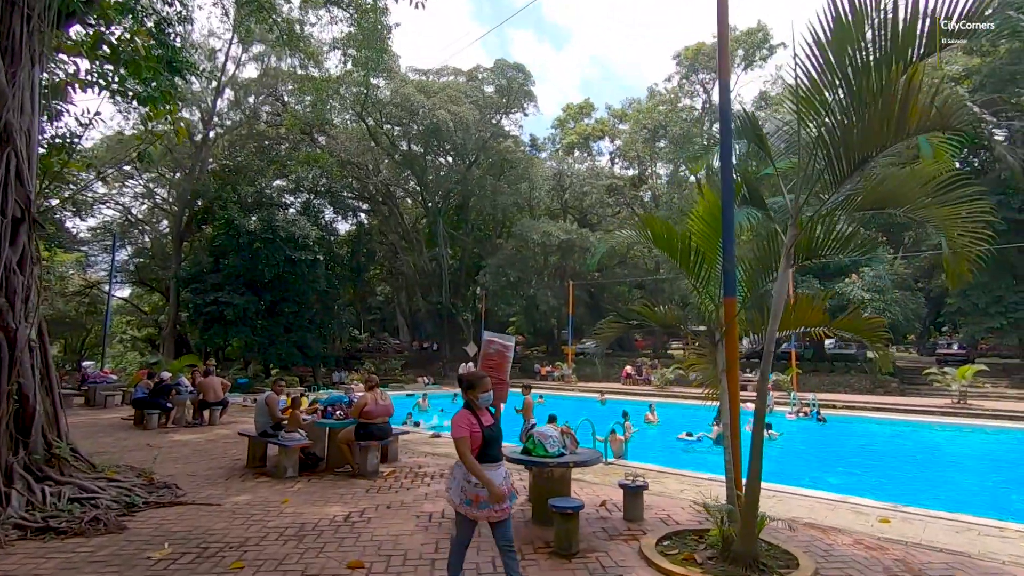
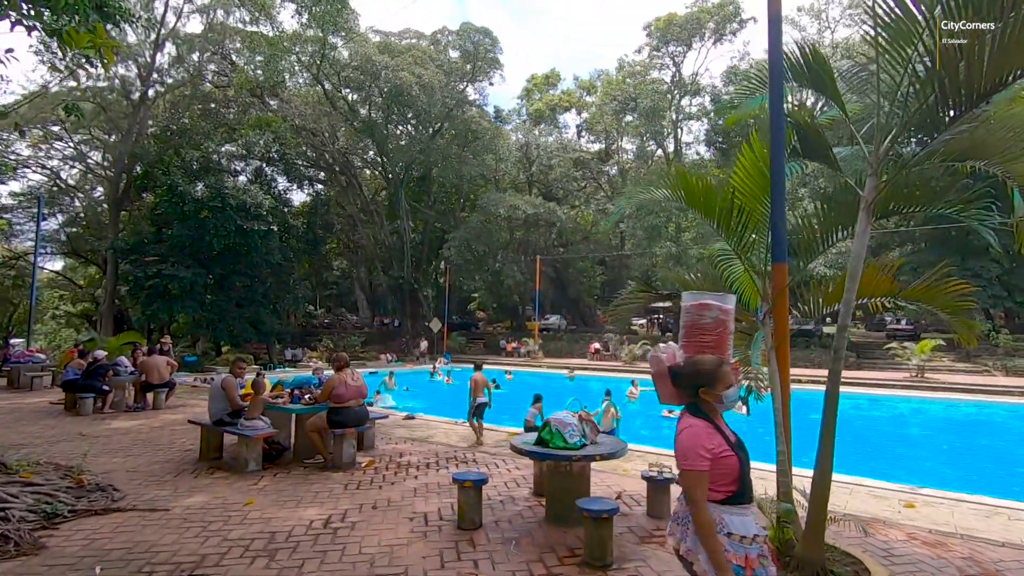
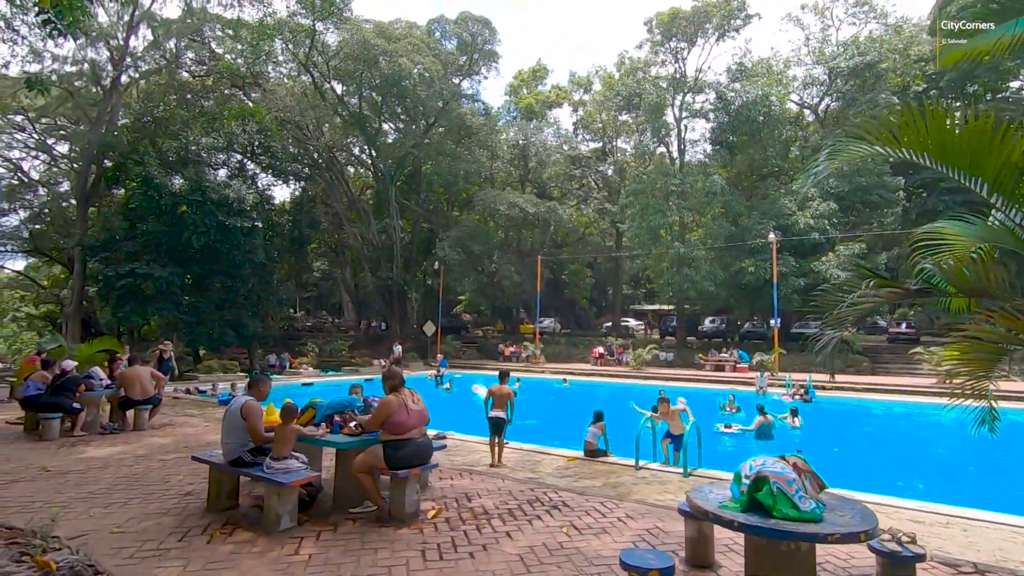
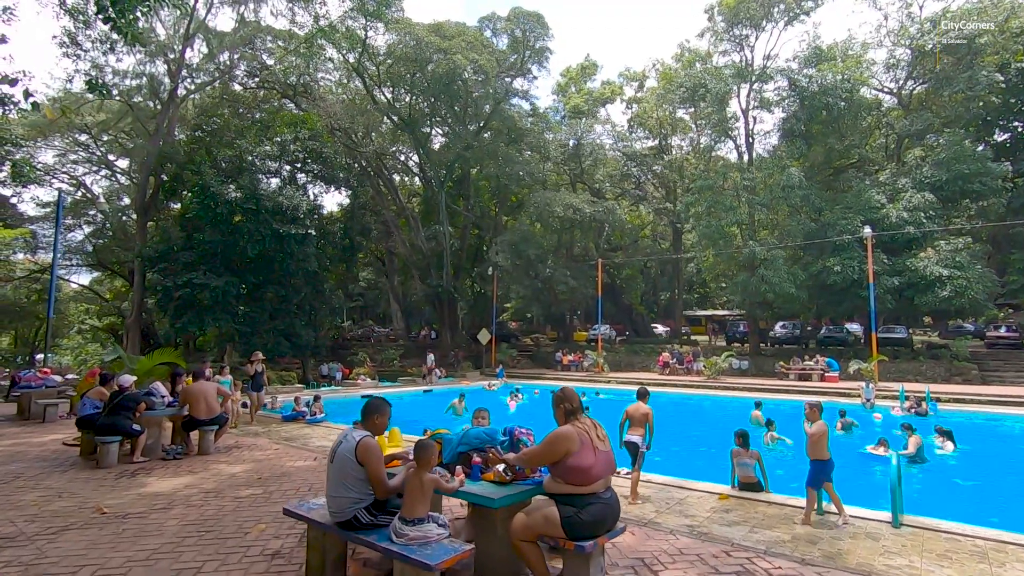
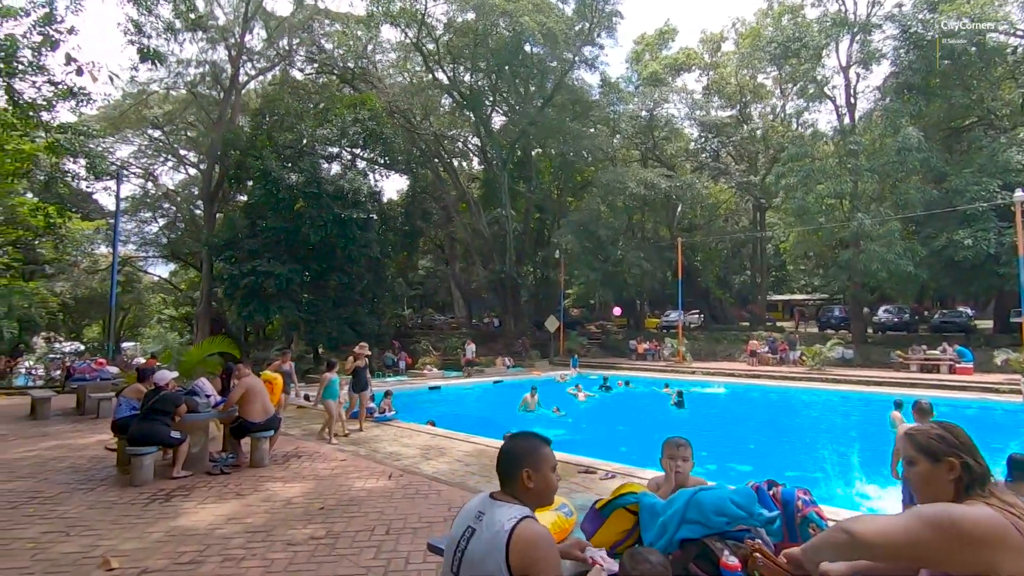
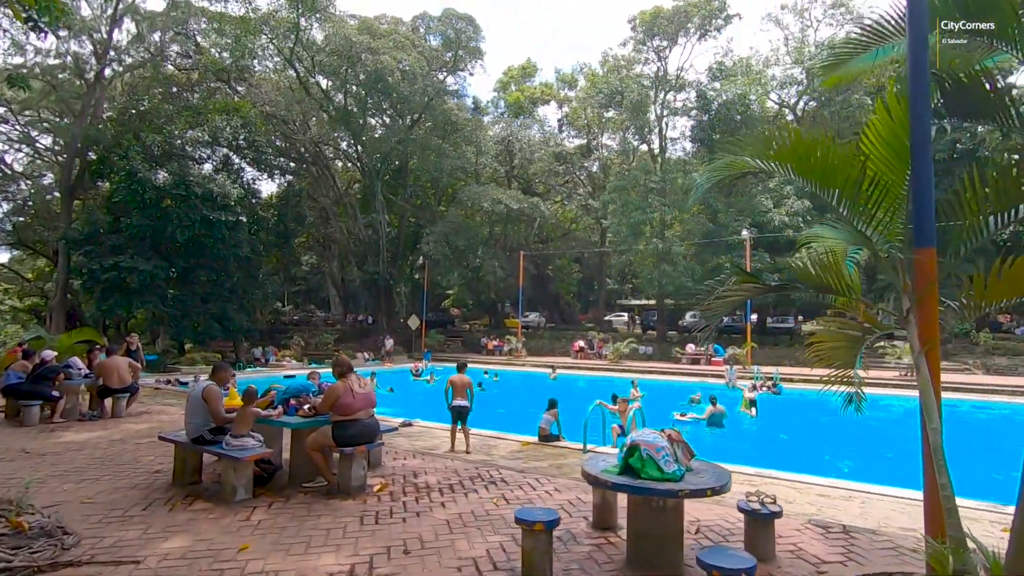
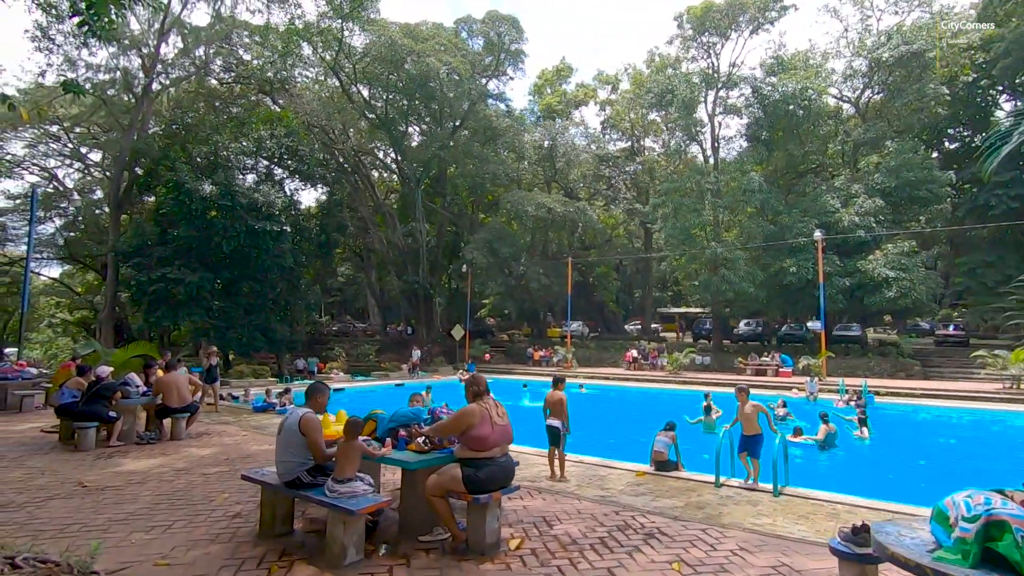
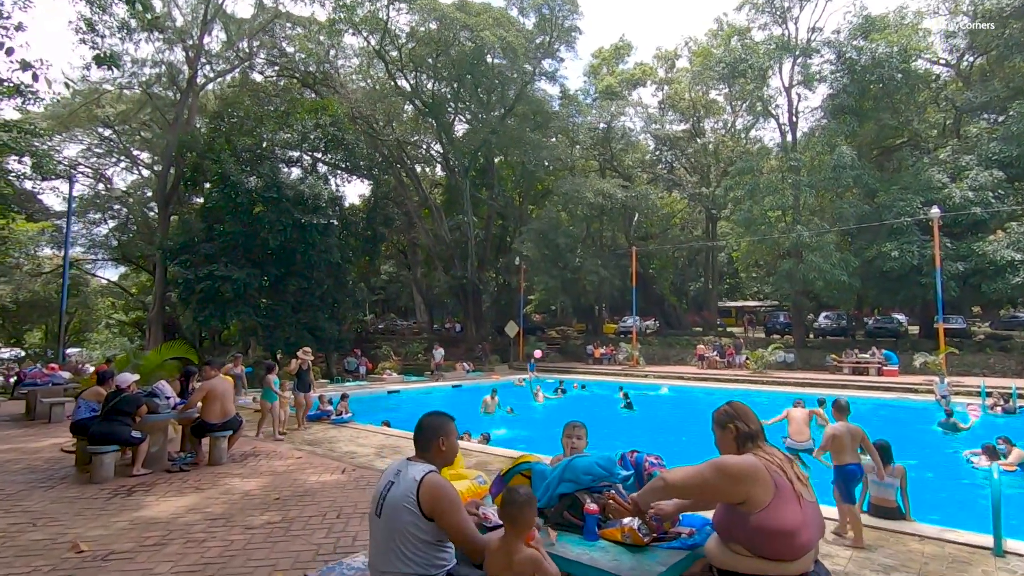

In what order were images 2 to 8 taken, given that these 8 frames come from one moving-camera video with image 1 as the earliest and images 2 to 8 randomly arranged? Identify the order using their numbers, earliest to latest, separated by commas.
2, 6, 3, 7, 4, 8, 5
